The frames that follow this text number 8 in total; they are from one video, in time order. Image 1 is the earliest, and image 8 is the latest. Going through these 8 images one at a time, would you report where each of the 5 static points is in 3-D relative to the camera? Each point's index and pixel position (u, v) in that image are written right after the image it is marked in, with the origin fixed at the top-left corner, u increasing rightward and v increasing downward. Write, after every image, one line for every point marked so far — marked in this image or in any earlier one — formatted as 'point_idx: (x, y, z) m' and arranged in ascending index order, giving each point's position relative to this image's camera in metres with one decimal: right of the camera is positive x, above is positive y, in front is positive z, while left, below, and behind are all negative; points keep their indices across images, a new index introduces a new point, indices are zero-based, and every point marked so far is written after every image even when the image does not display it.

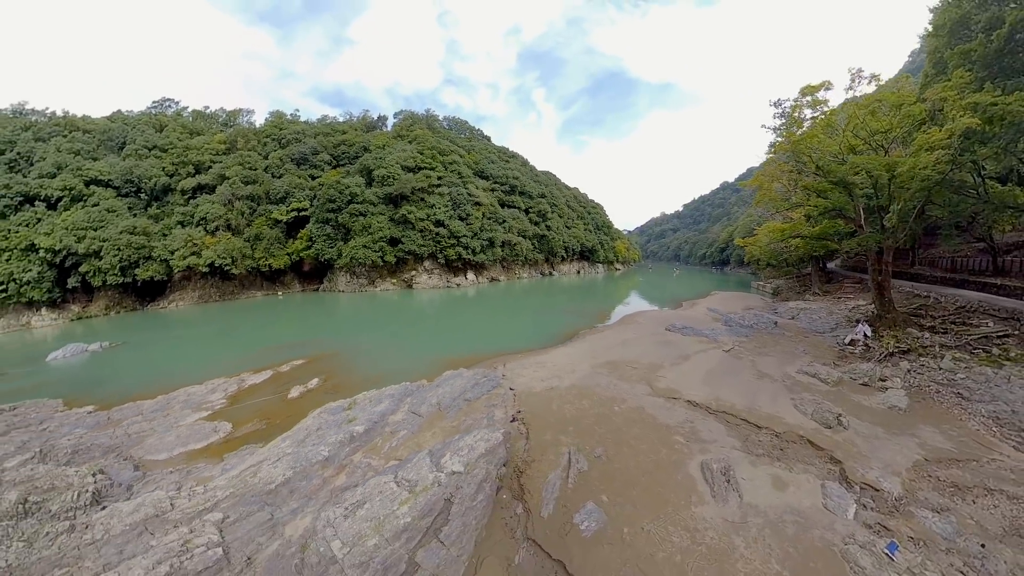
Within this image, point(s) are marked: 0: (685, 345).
0: (+6.3, -2.0, +15.9) m
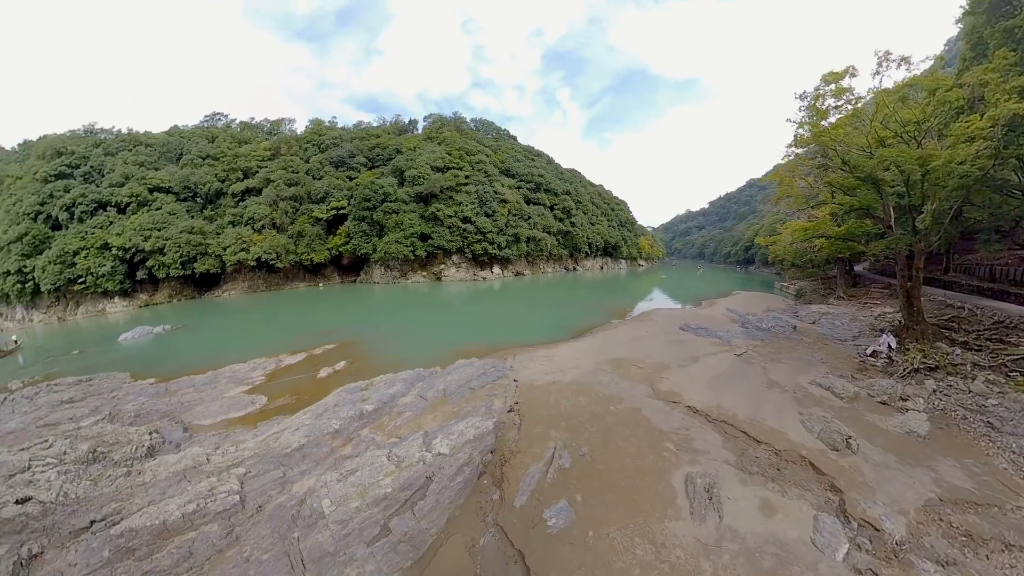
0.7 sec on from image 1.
0: (+6.7, -2.1, +15.2) m
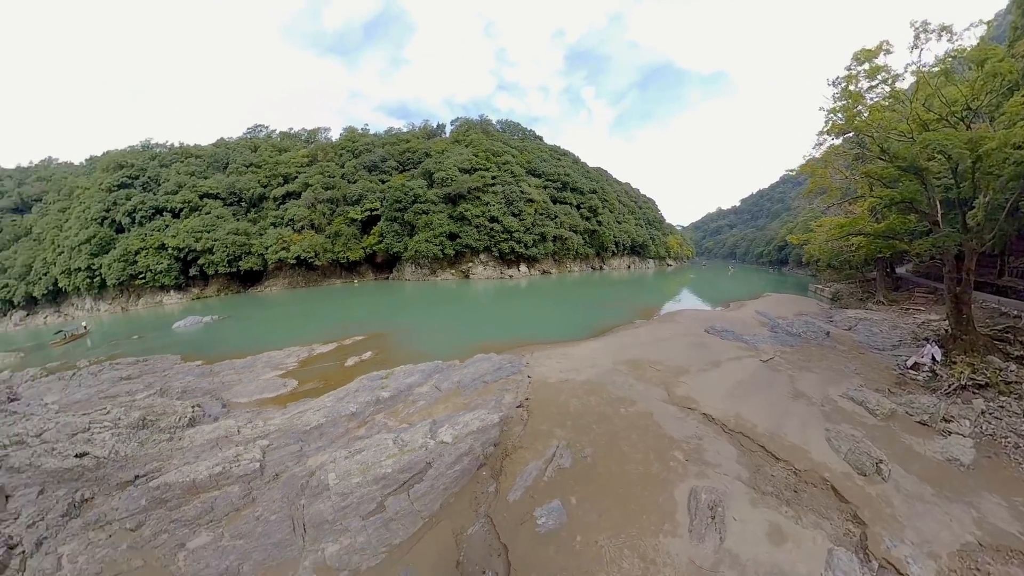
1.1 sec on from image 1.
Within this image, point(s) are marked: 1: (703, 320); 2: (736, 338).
0: (+7.2, -2.1, +14.4) m
1: (+8.7, -1.5, +18.7) m
2: (+8.4, -1.9, +15.4) m
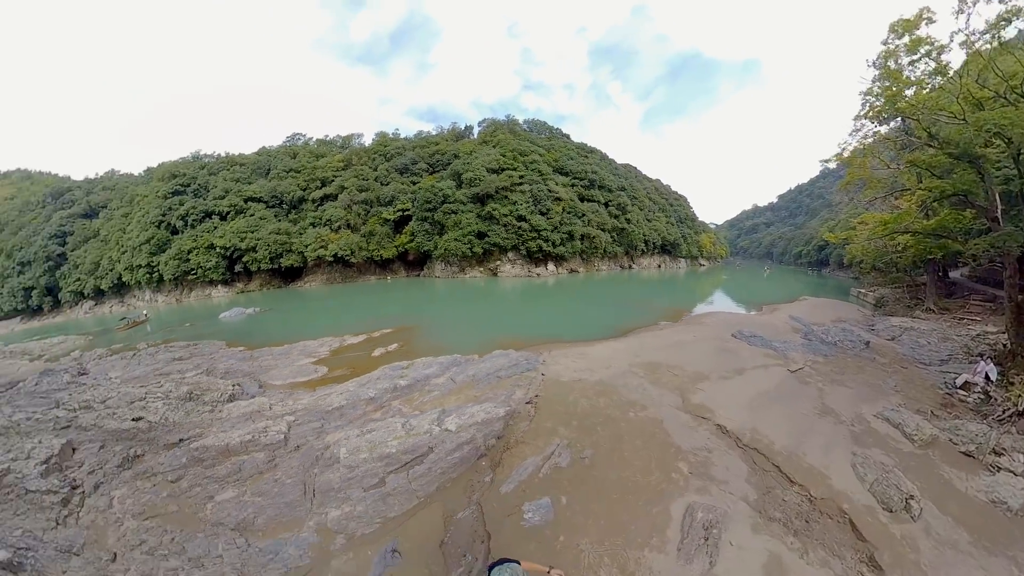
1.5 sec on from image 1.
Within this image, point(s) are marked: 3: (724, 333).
0: (+7.7, -2.2, +13.4) m
1: (+9.5, -1.5, +17.6) m
2: (+8.9, -2.0, +14.4) m
3: (+8.4, -1.8, +16.1) m
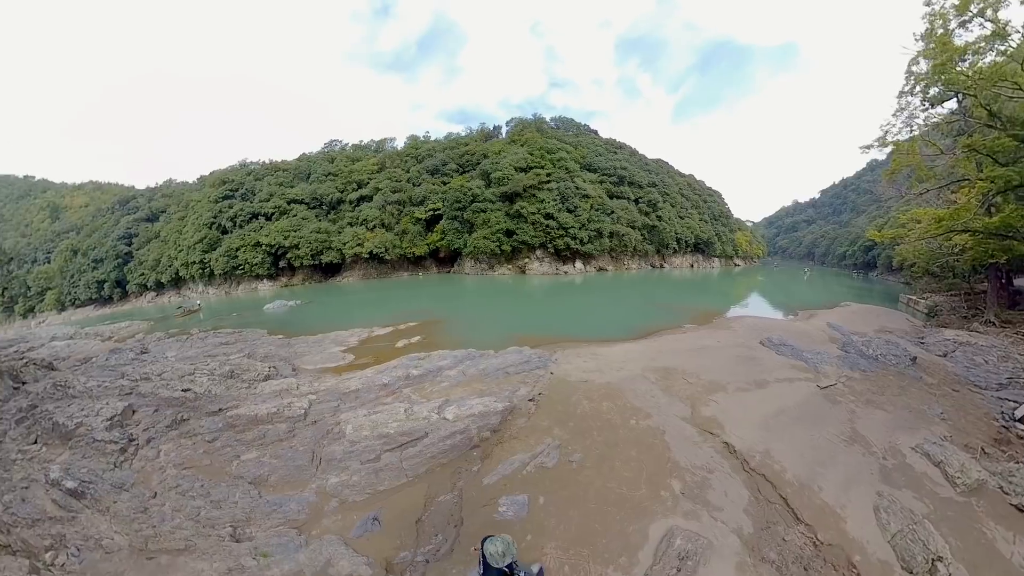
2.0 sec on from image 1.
0: (+7.9, -2.3, +12.2) m
1: (+10.1, -1.7, +16.3) m
2: (+9.2, -2.2, +13.1) m
3: (+8.8, -1.9, +14.8) m
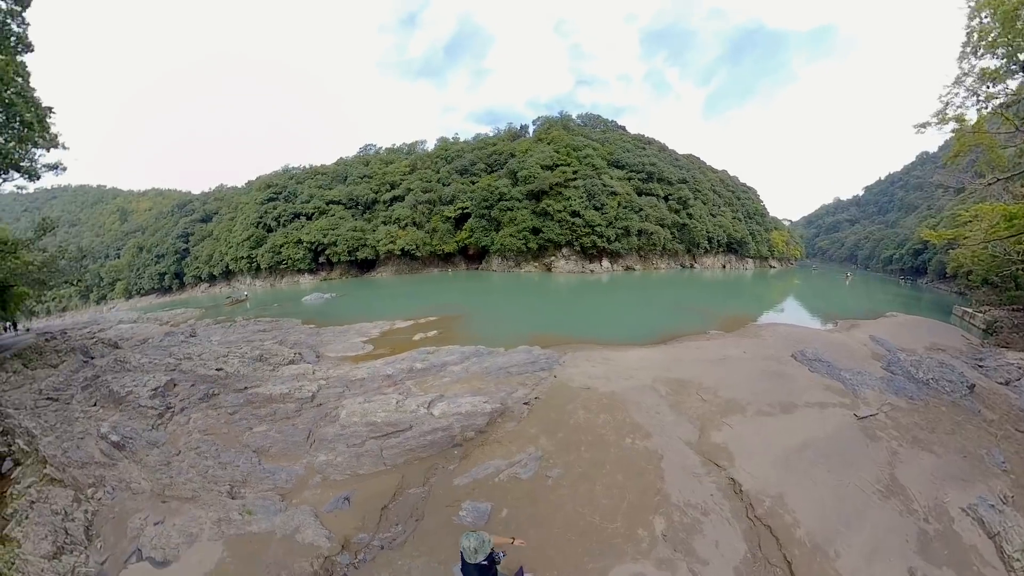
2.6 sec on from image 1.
0: (+7.9, -2.6, +11.0) m
1: (+10.4, -1.9, +14.8) m
2: (+9.3, -2.4, +11.7) m
3: (+9.1, -2.1, +13.5) m
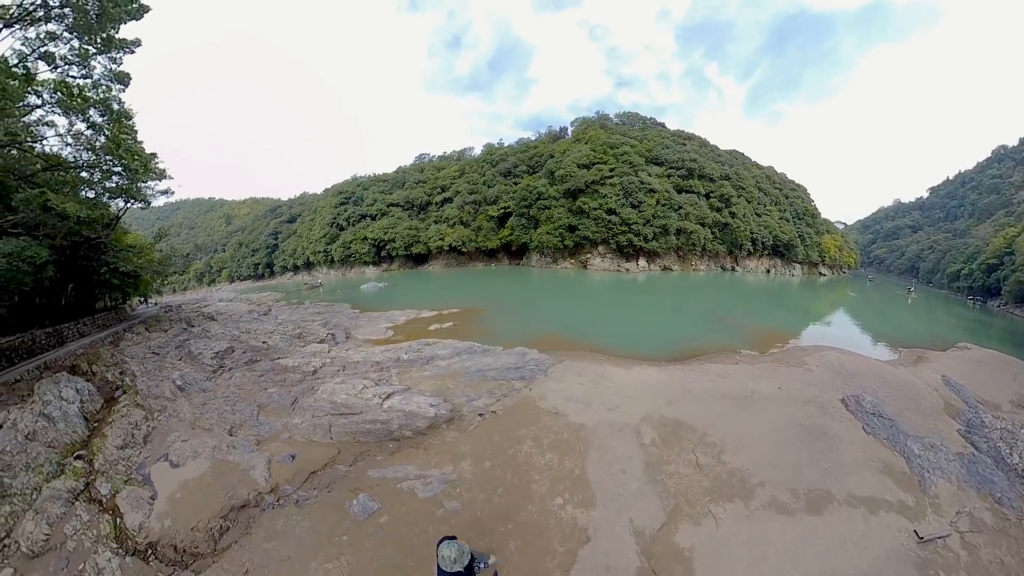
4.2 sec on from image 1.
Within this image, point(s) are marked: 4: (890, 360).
0: (+6.9, -3.3, +8.4) m
1: (+9.7, -2.7, +12.0) m
2: (+8.4, -3.2, +9.0) m
3: (+8.3, -2.9, +10.8) m
4: (+16.0, -3.1, +17.4) m
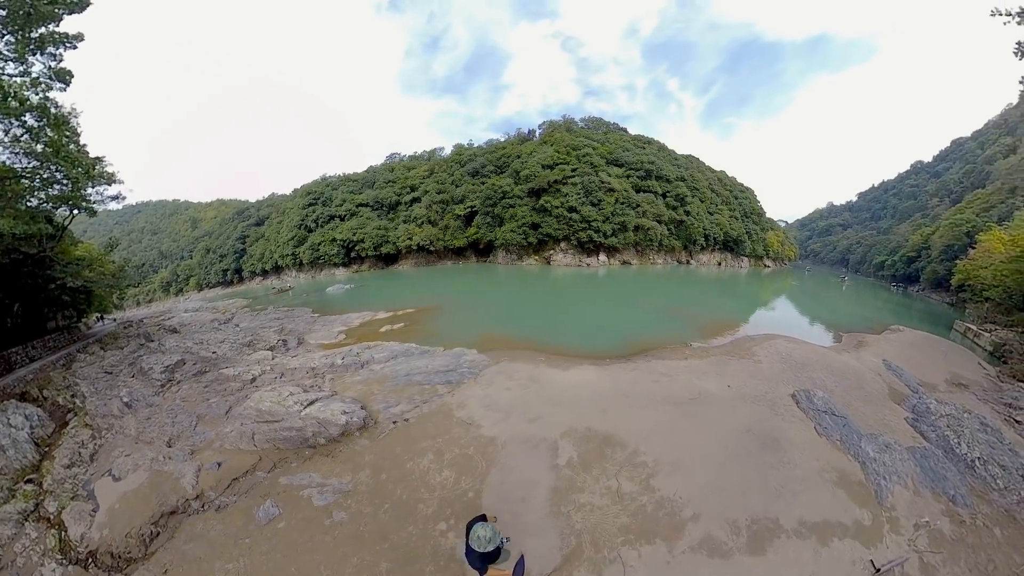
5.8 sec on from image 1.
0: (+5.1, -3.0, +7.3) m
1: (+7.5, -2.3, +11.1) m
2: (+6.5, -2.9, +8.1) m
3: (+6.2, -2.6, +9.8) m
4: (+13.3, -2.5, +17.1) m
